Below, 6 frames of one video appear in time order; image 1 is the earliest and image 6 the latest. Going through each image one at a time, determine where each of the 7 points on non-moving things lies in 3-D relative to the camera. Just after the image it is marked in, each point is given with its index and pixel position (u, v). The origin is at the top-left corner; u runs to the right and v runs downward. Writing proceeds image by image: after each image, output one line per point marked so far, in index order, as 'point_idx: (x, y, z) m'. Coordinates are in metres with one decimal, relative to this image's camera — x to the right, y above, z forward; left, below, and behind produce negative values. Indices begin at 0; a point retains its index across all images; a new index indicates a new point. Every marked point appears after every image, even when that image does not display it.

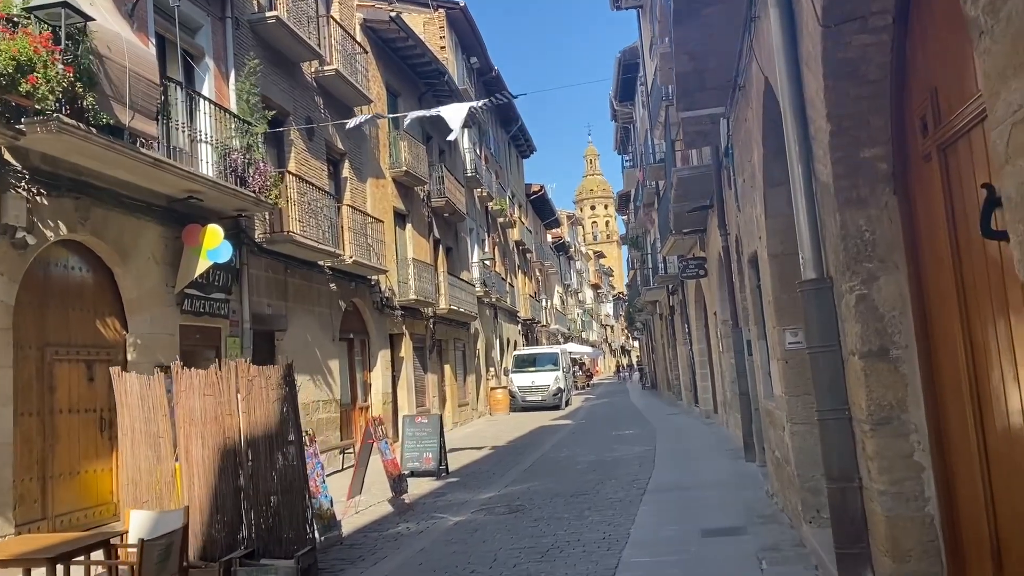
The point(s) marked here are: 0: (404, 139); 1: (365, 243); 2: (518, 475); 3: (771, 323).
0: (-2.3, +3.2, +18.5) m
1: (-2.7, +0.8, +15.8) m
2: (+0.1, -2.5, +11.6) m
3: (+1.9, -0.2, +6.3) m
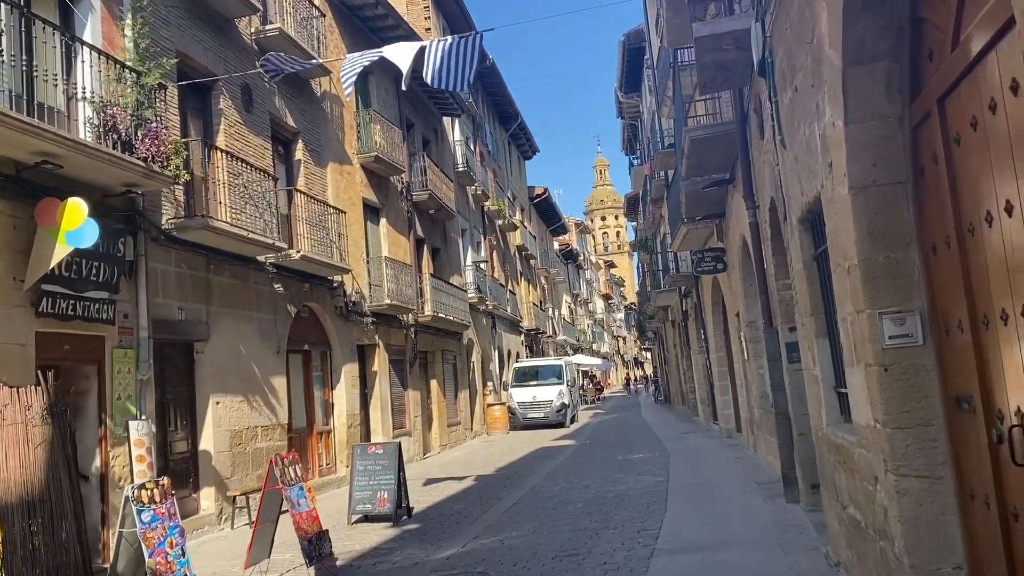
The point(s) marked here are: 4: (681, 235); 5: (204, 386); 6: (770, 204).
0: (-2.6, +3.1, +16.1) m
1: (-3.0, +0.8, +13.4) m
2: (-0.2, -2.5, +9.1) m
3: (+1.5, -0.1, +3.8) m
4: (+2.8, +0.9, +14.2) m
5: (-3.6, -1.2, +10.2) m
6: (+2.1, +0.7, +7.1) m
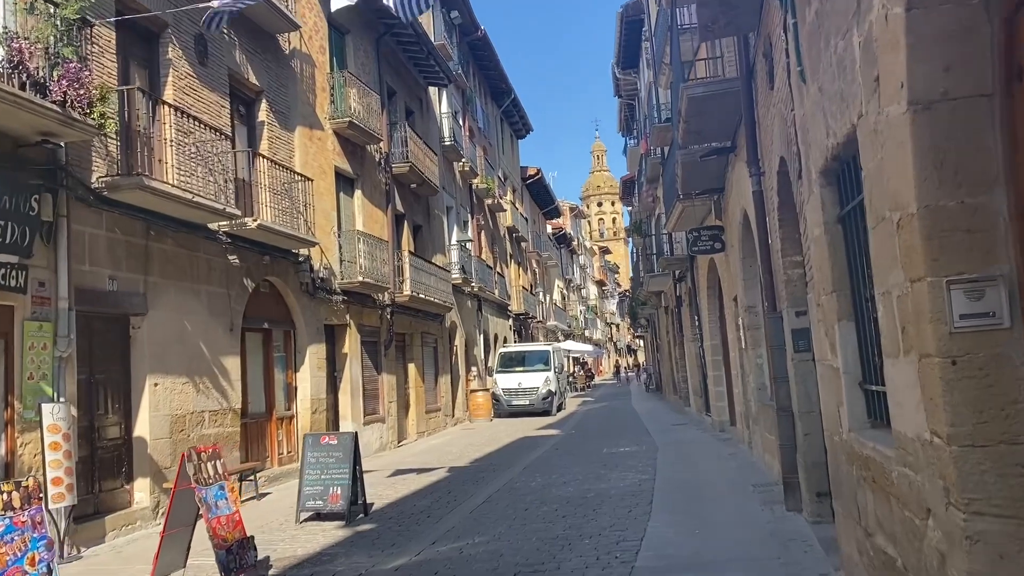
0: (-2.8, +3.5, +15.0) m
1: (-3.2, +1.2, +12.3) m
2: (-0.5, -2.2, +8.1) m
3: (+1.3, +0.1, +2.8) m
4: (+2.5, +1.2, +13.2) m
5: (-3.9, -0.8, +9.2) m
6: (+1.9, +0.9, +6.1) m
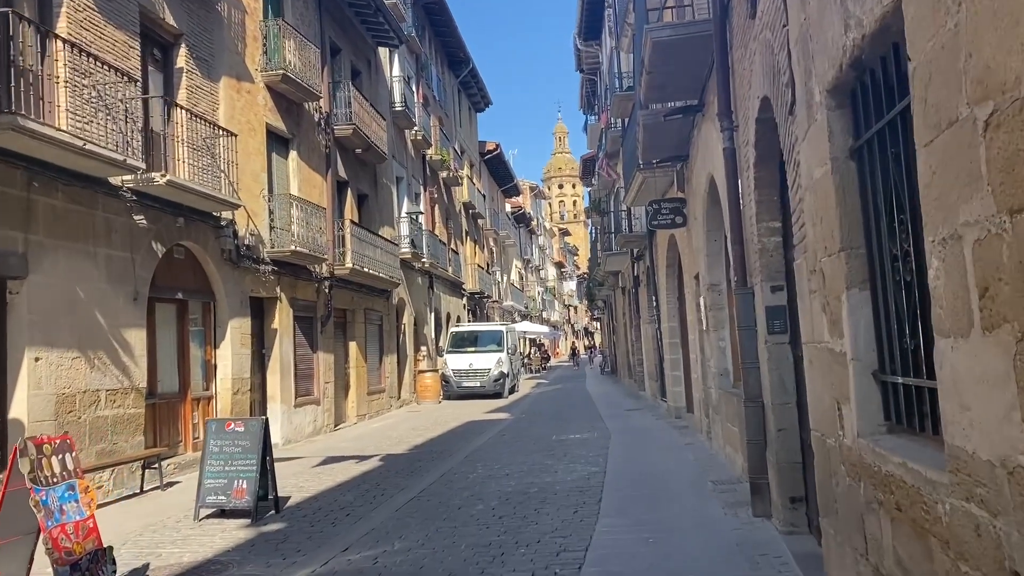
0: (-3.6, +4.0, +13.7) m
1: (-3.9, +1.6, +11.0) m
2: (-1.1, -1.9, +7.0) m
3: (+1.0, +0.2, +1.8) m
4: (+1.7, +1.5, +12.2) m
5: (-4.5, -0.5, +8.0) m
6: (+1.5, +1.0, +5.1) m
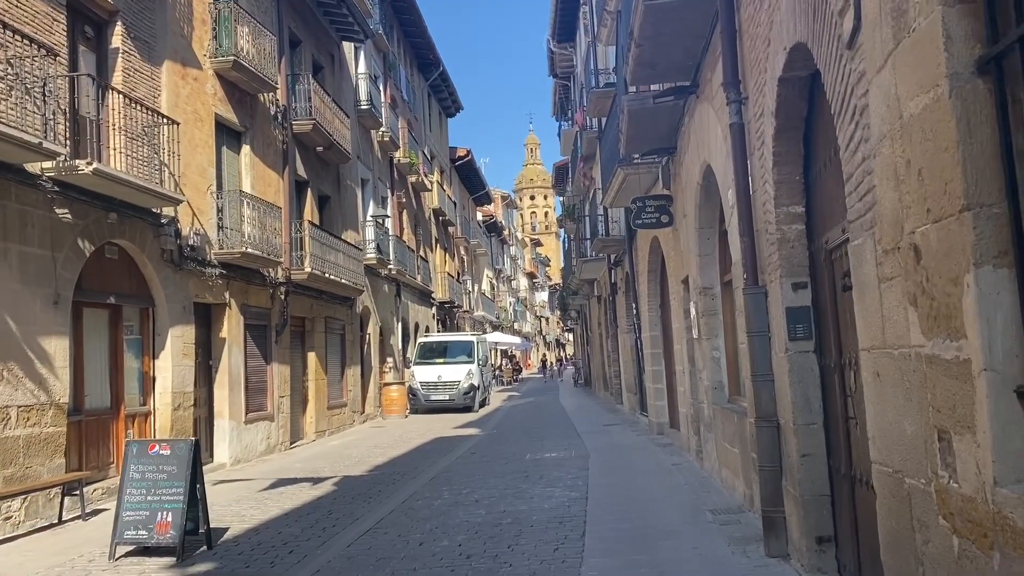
0: (-4.0, +3.9, +12.7) m
1: (-4.3, +1.6, +9.9) m
2: (-1.3, -1.9, +6.0) m
3: (+0.9, +0.3, +0.8) m
4: (+1.4, +1.4, +11.3) m
5: (-4.8, -0.5, +6.8) m
6: (+1.3, +1.1, +4.1) m
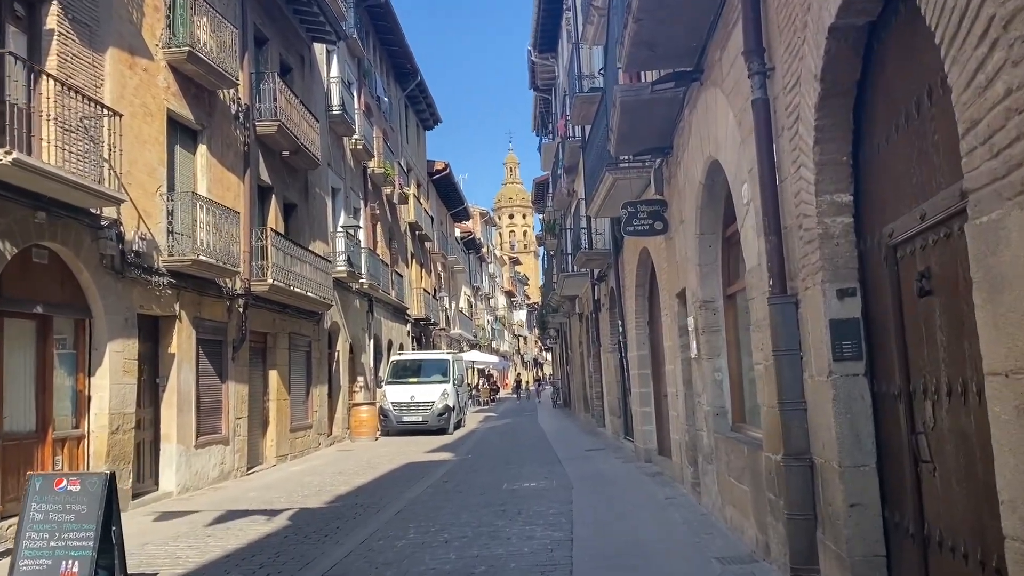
0: (-4.3, +3.8, +11.7) m
1: (-4.5, +1.5, +8.9) m
2: (-1.5, -2.0, +5.0) m
3: (+0.9, +0.3, -0.1) m
4: (+1.1, +1.2, +10.4) m
5: (-4.9, -0.5, +5.7) m
6: (+1.2, +1.0, +3.2) m
